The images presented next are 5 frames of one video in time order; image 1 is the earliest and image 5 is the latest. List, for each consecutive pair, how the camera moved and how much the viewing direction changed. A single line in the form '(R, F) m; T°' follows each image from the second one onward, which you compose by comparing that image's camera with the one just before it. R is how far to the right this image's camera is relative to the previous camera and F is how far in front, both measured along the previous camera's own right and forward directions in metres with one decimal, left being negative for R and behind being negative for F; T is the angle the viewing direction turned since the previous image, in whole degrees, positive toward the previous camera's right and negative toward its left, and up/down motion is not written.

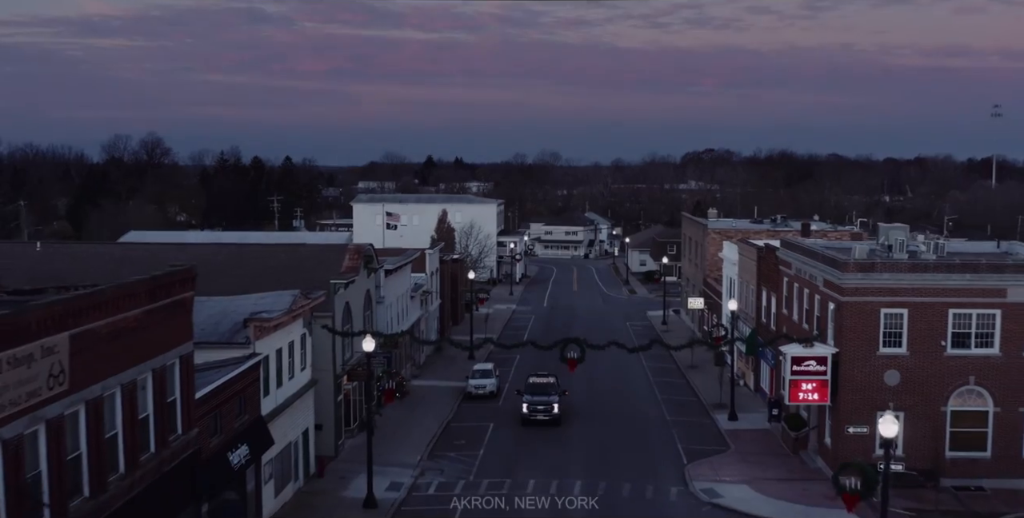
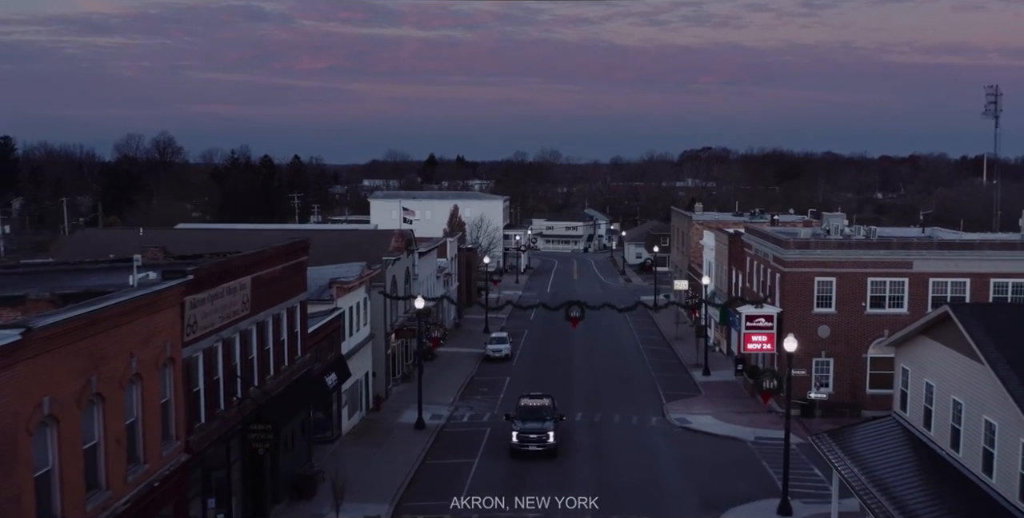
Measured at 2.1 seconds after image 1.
(-0.5, -7.9) m; 0°
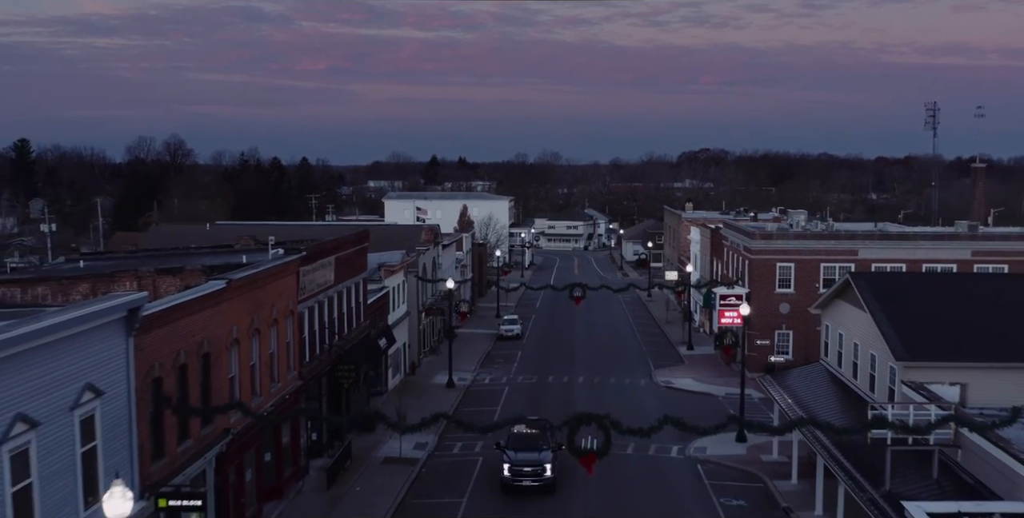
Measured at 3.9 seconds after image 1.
(-0.5, -7.4) m; 0°
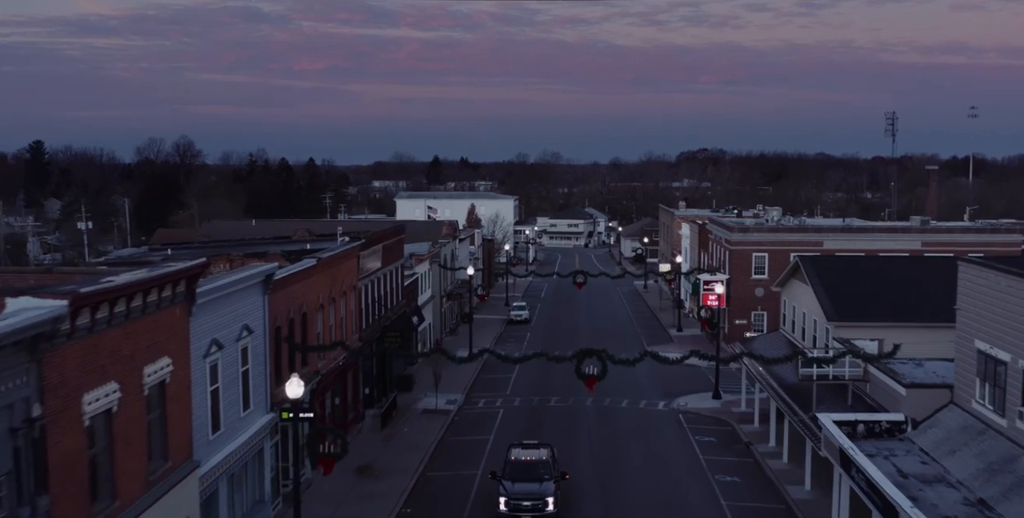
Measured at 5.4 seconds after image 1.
(-0.5, -6.6) m; 0°
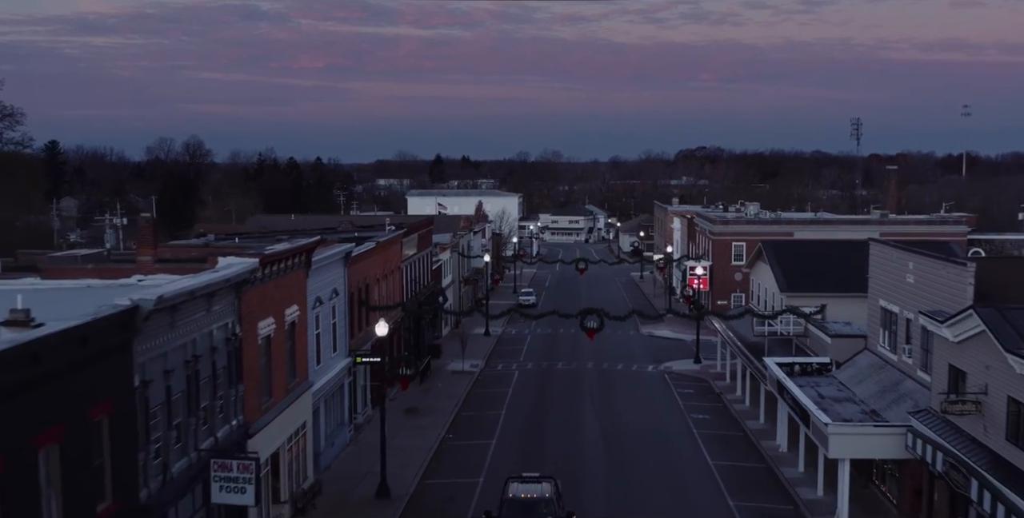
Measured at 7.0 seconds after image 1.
(-0.5, -7.4) m; 0°
